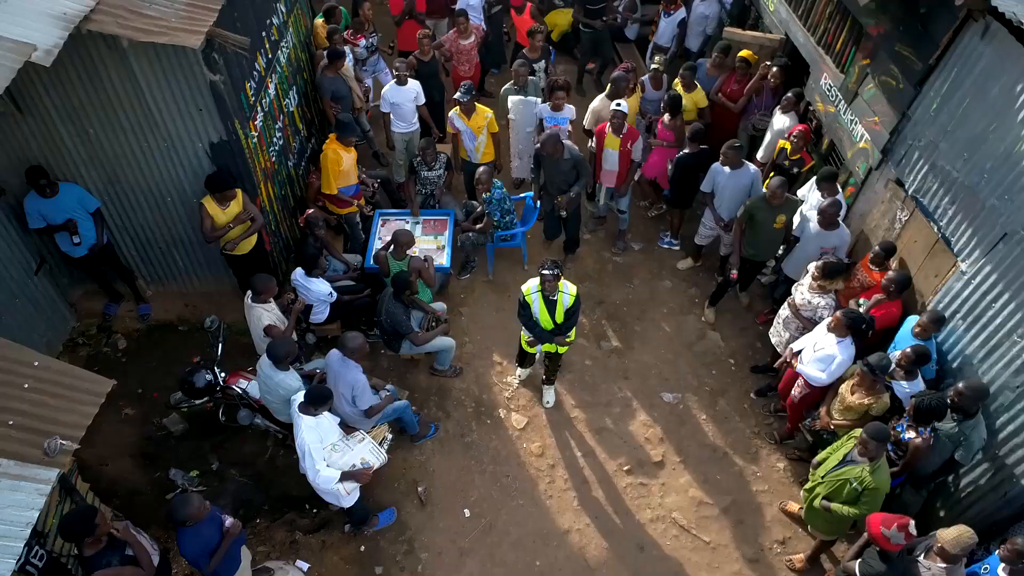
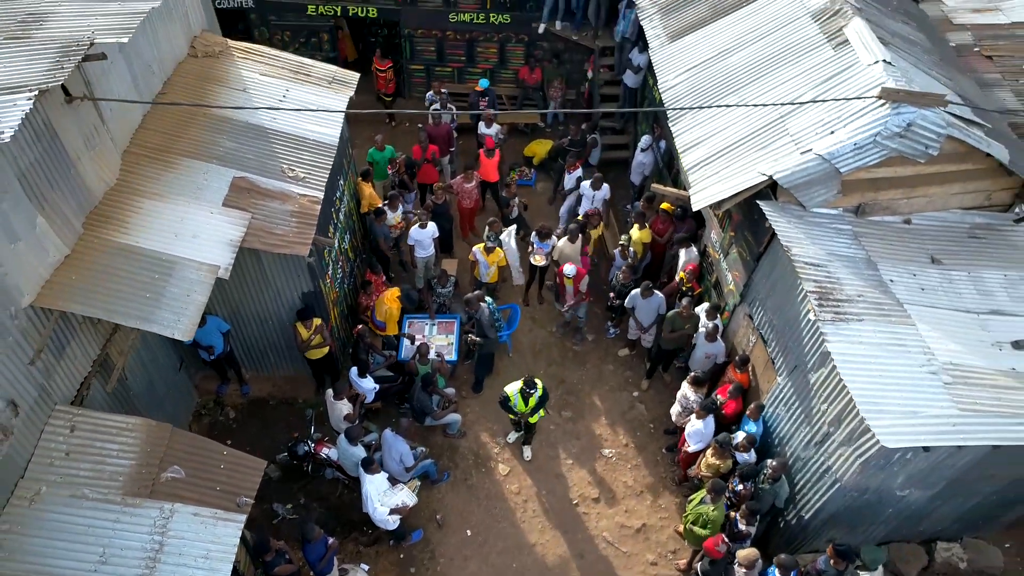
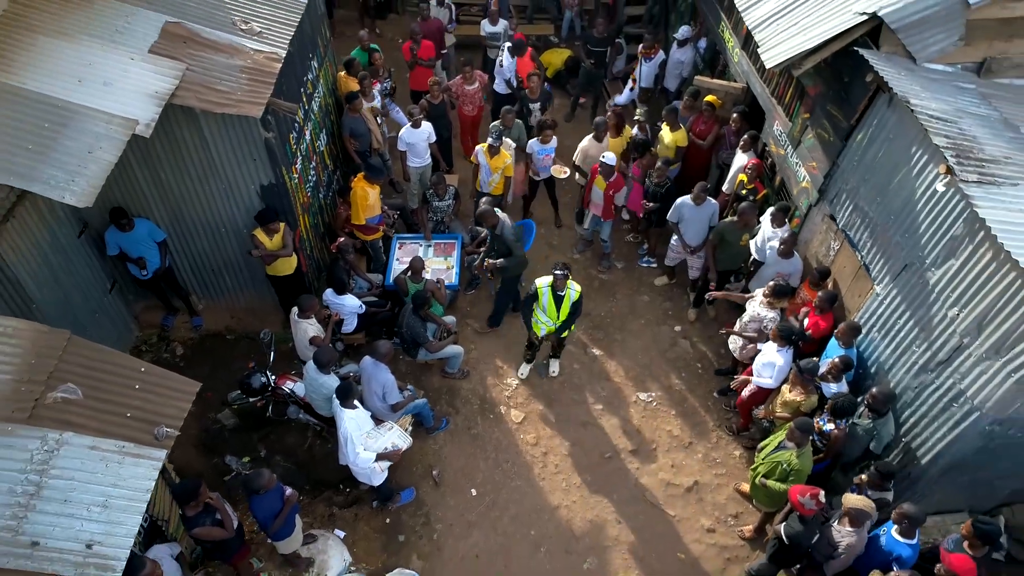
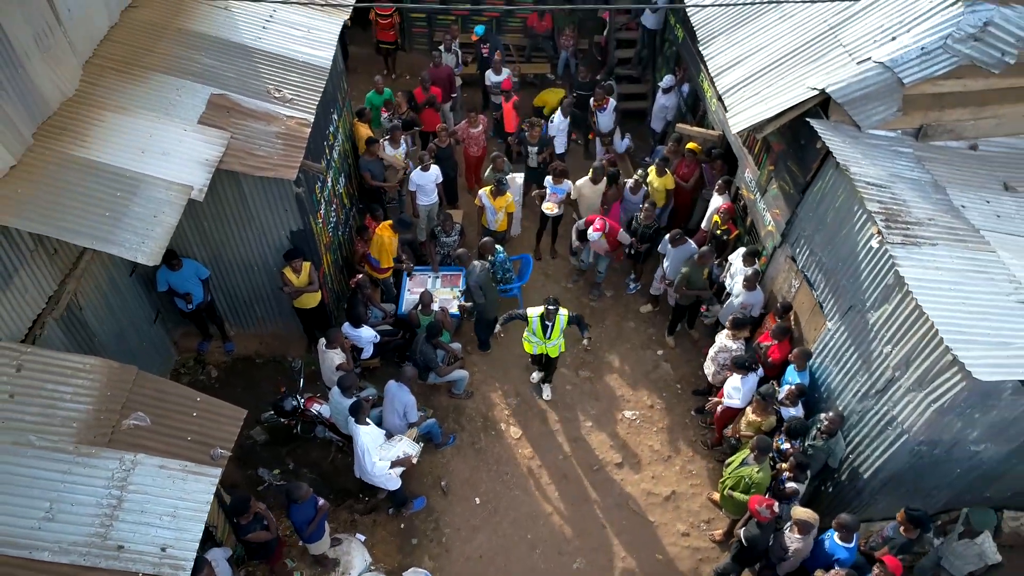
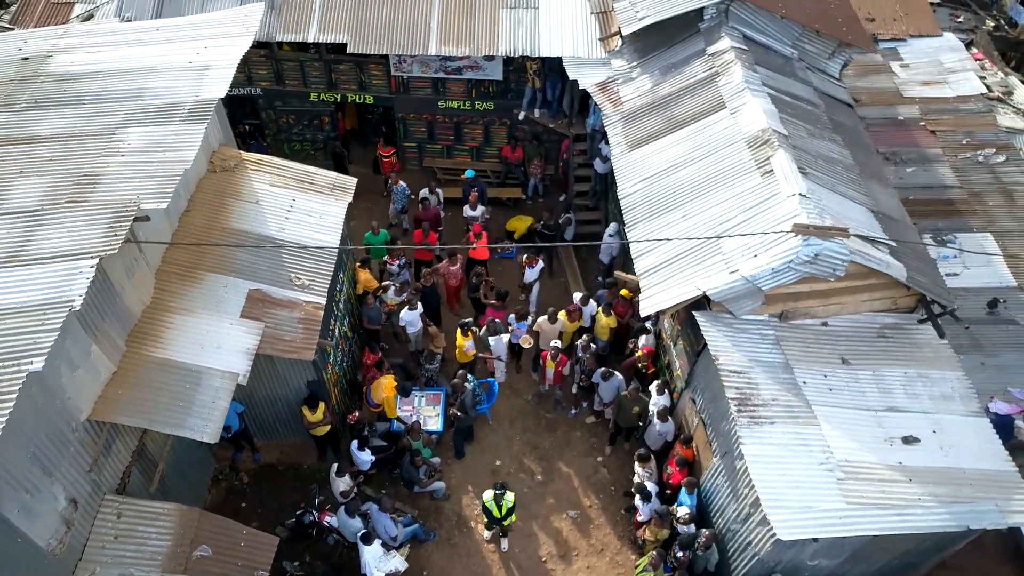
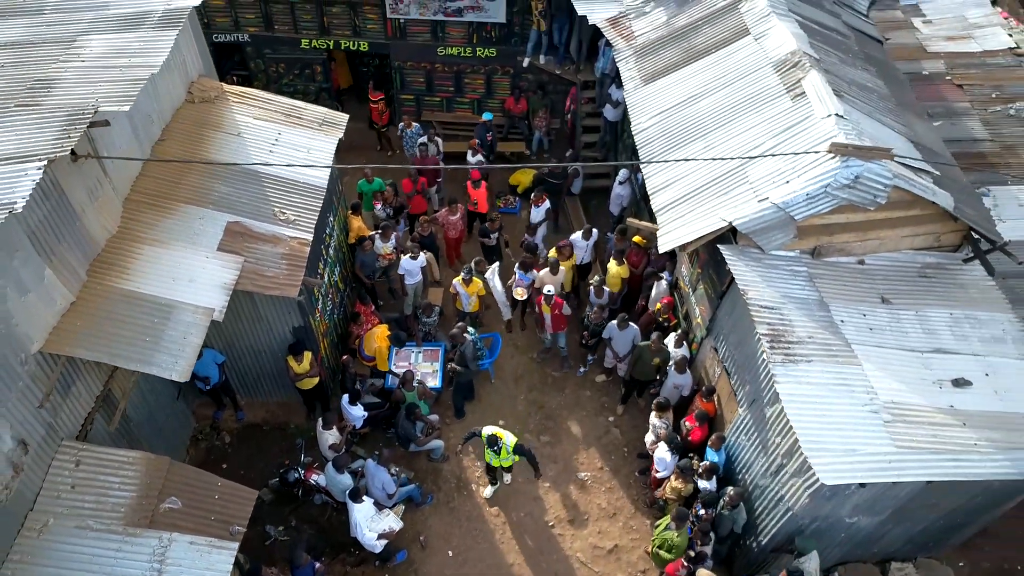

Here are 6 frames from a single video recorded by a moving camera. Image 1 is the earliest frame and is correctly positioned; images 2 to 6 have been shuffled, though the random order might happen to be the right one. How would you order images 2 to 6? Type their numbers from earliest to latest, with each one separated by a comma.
3, 4, 2, 6, 5
